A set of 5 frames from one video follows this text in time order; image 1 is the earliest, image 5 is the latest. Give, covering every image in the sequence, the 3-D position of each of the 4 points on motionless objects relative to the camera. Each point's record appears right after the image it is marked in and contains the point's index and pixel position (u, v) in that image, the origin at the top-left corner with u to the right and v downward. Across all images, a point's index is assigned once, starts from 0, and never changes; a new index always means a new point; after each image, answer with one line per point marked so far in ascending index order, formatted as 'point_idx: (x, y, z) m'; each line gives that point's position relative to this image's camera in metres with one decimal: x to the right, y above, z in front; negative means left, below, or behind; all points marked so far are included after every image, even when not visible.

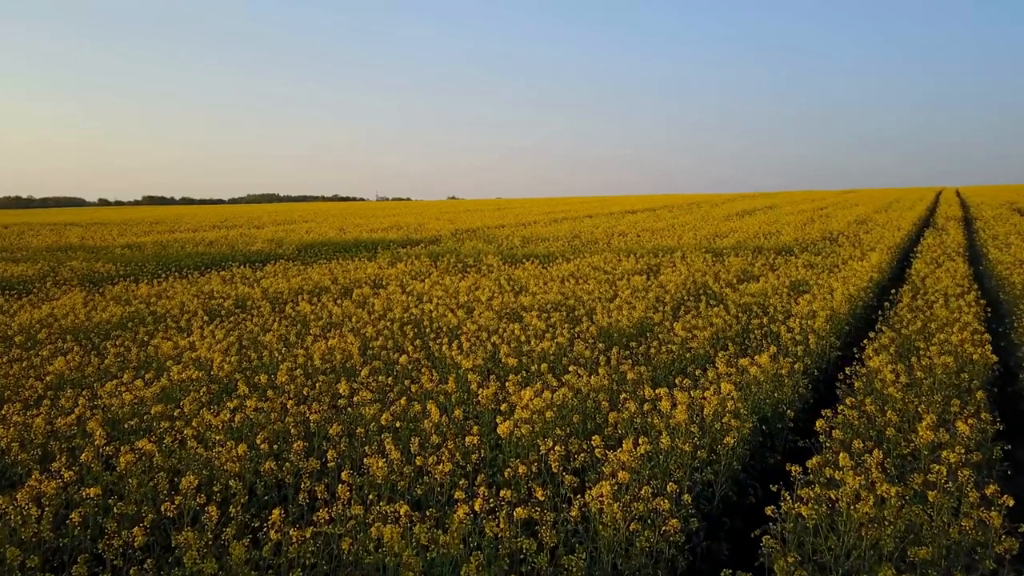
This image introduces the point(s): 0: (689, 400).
0: (+1.6, -1.0, +5.2) m
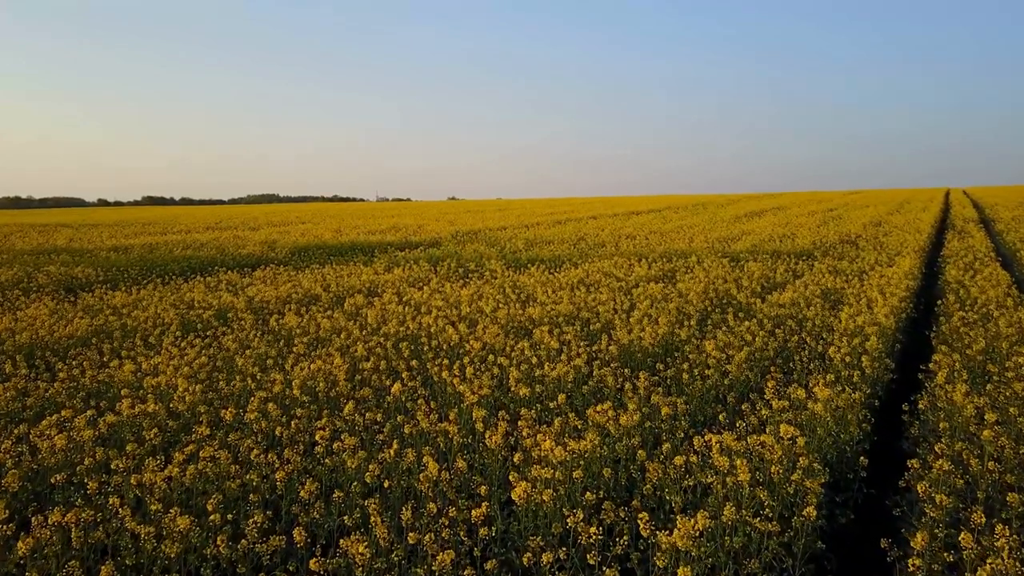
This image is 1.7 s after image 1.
0: (+1.7, -1.2, +4.2) m
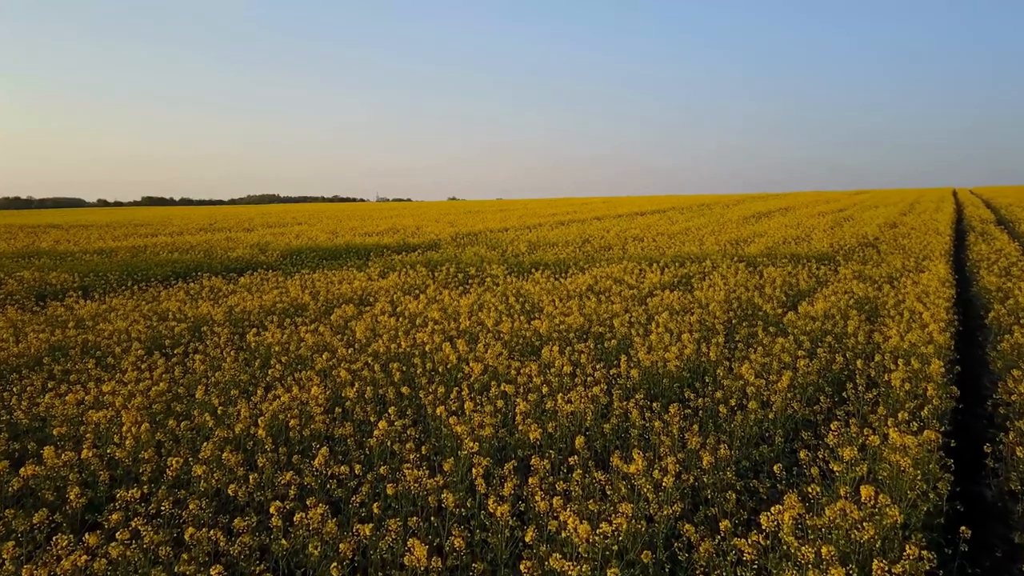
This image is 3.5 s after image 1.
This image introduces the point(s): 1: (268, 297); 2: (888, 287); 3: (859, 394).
0: (+1.7, -1.3, +3.3) m
1: (-4.8, -0.2, +11.7) m
2: (+7.2, 0.0, +11.4) m
3: (+3.4, -1.0, +5.8) m
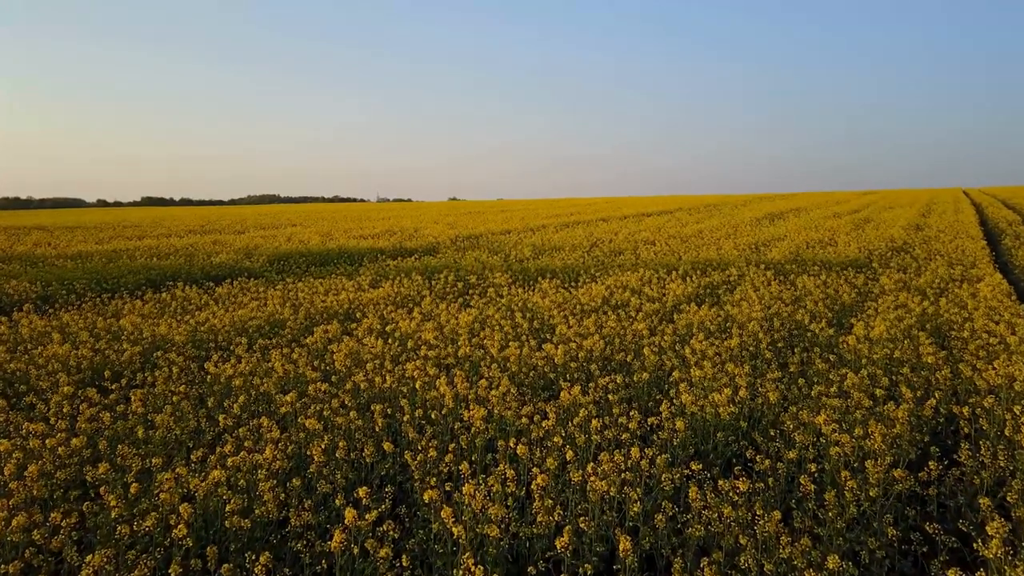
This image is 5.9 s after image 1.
0: (+1.8, -1.5, +1.9) m
1: (-4.7, -0.4, +10.4) m
2: (+7.3, -0.2, +10.1) m
3: (+3.5, -1.2, +4.5) m
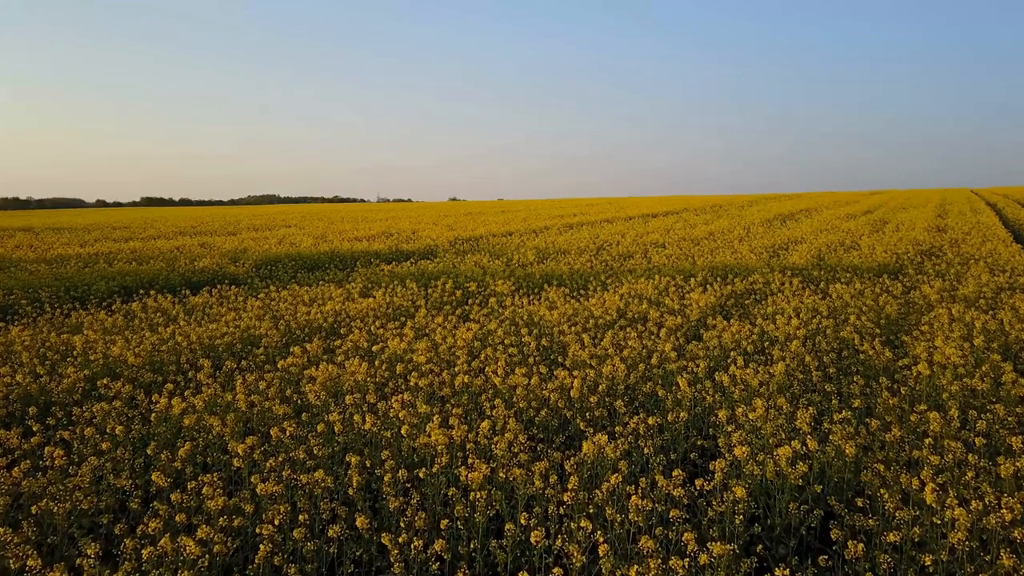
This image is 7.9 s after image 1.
0: (+1.9, -1.7, +0.8) m
1: (-4.6, -0.6, +9.3) m
2: (+7.4, -0.4, +8.9) m
3: (+3.6, -1.4, +3.3) m
